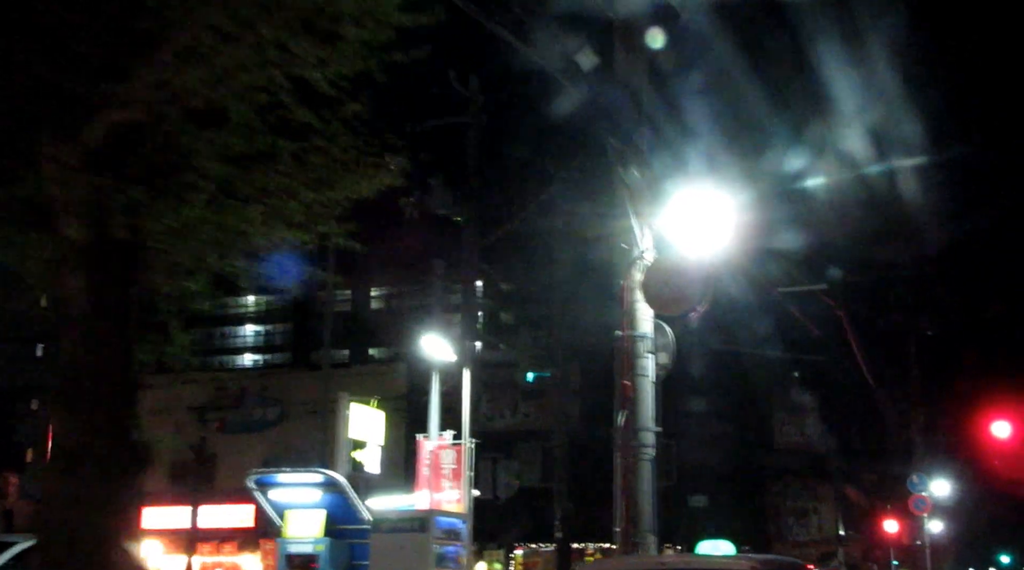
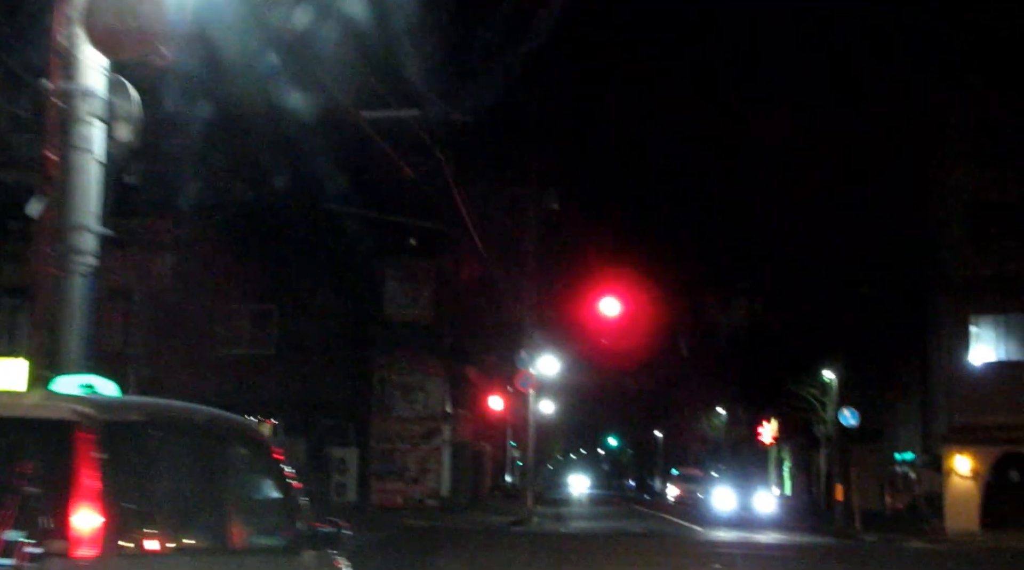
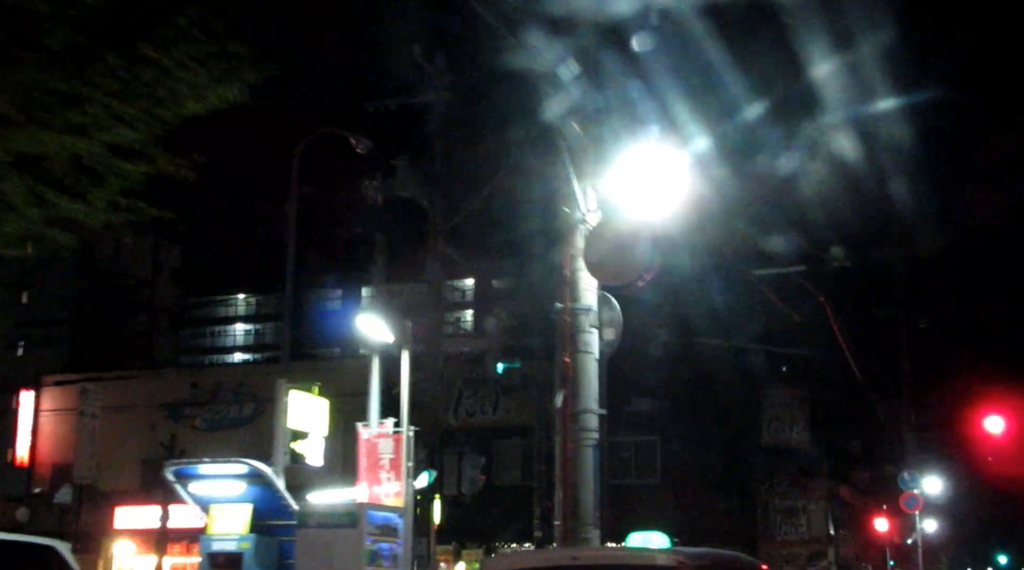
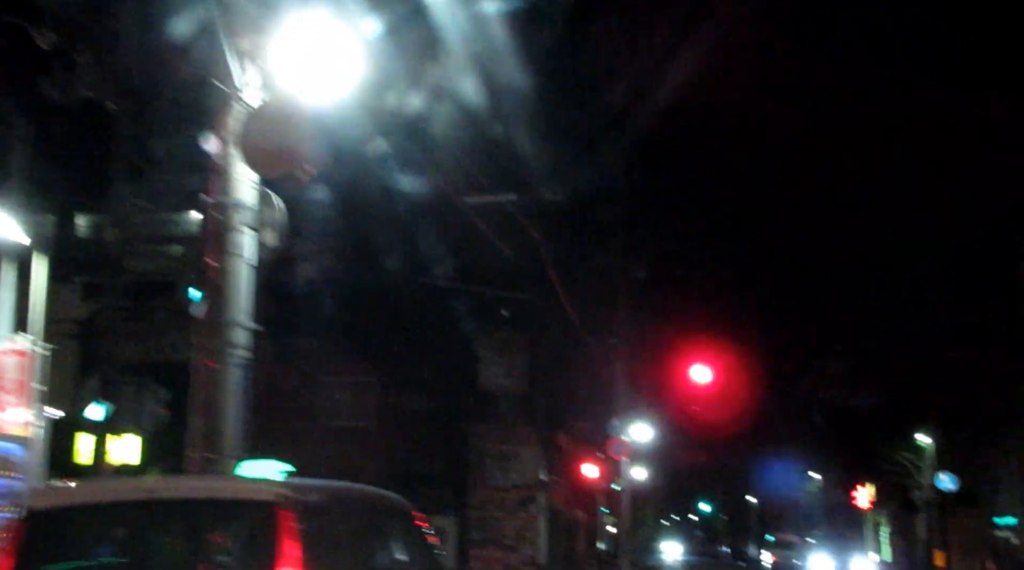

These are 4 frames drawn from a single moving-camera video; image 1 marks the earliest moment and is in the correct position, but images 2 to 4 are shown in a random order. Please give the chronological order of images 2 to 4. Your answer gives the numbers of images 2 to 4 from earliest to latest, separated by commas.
3, 4, 2
